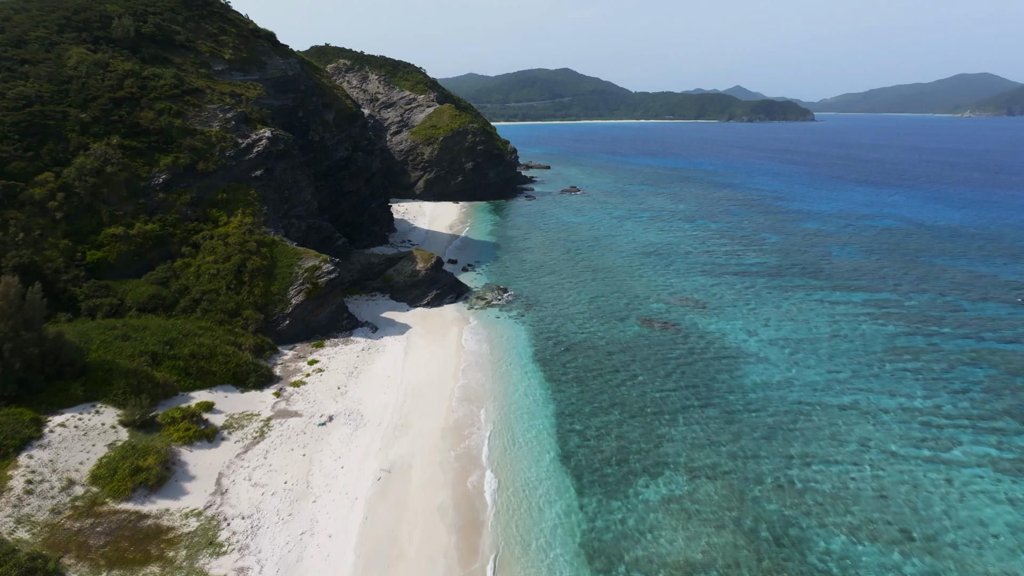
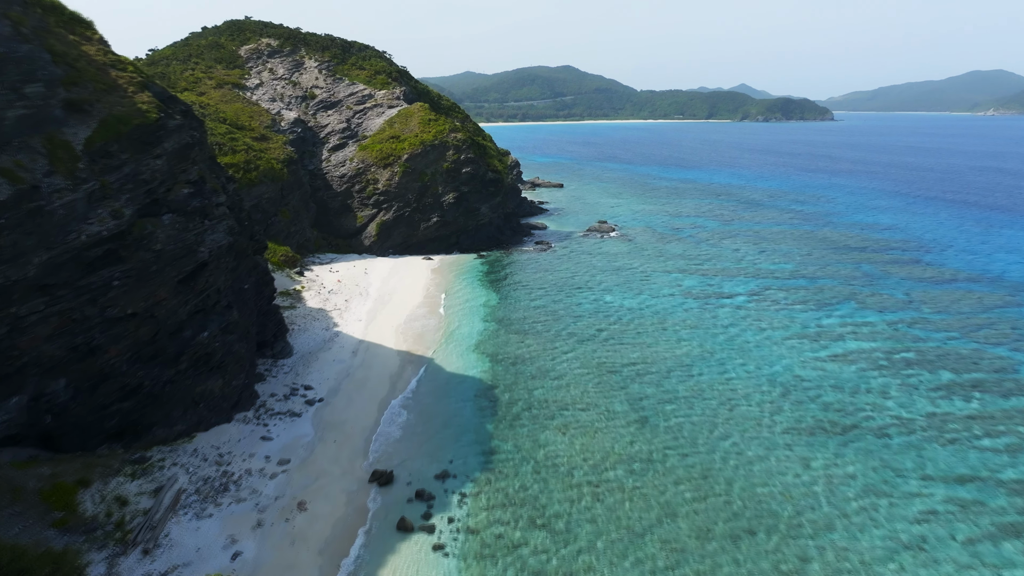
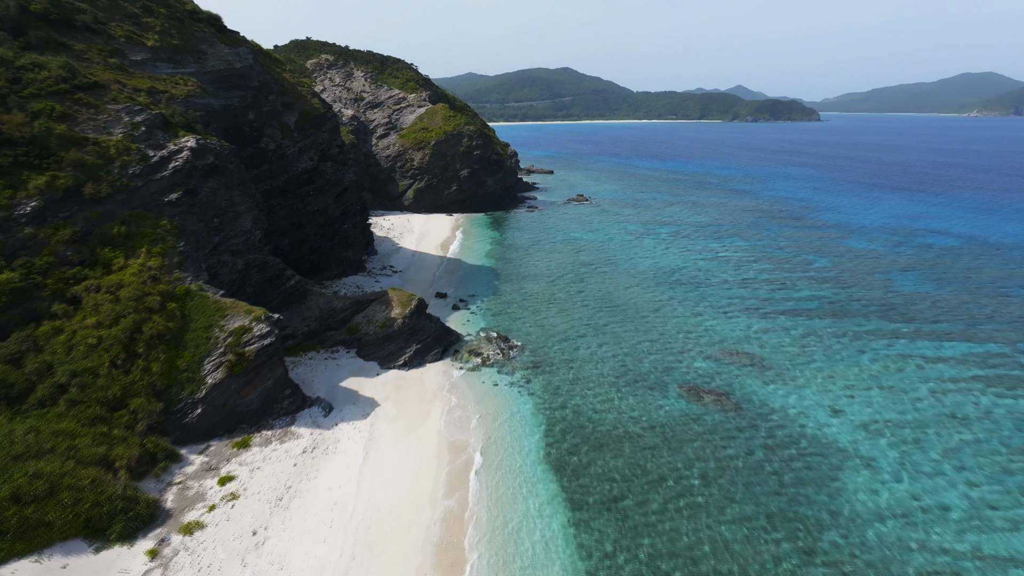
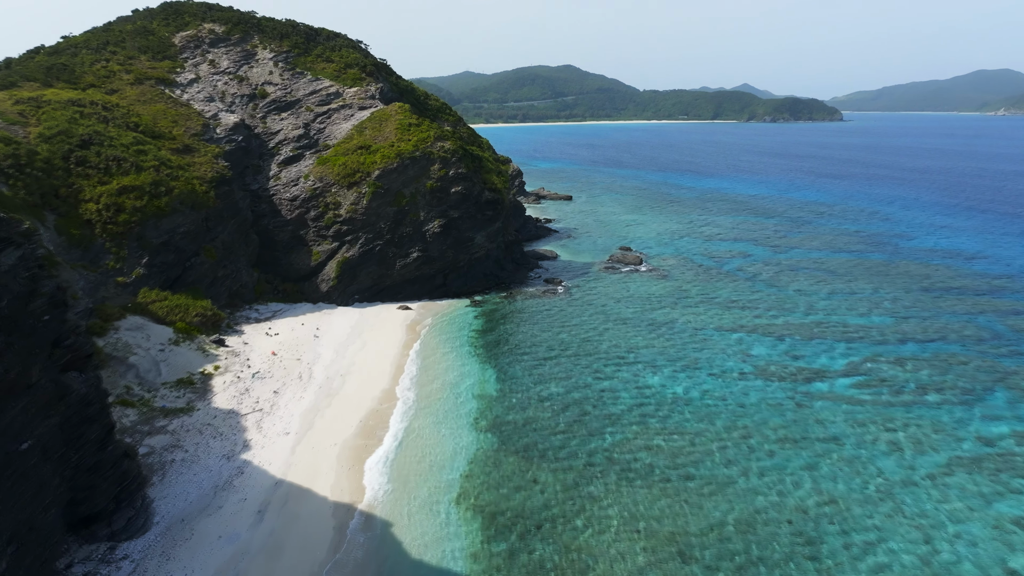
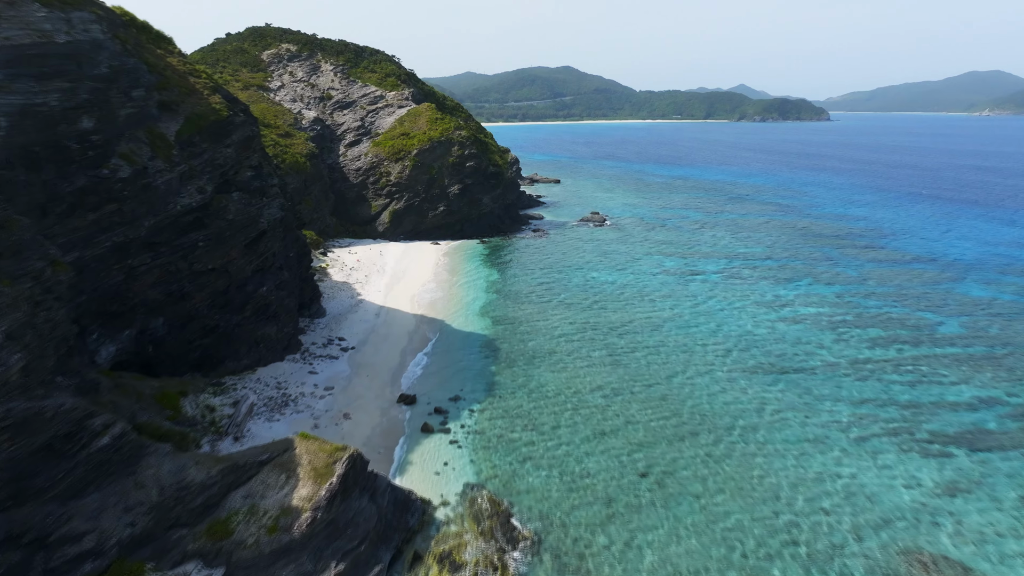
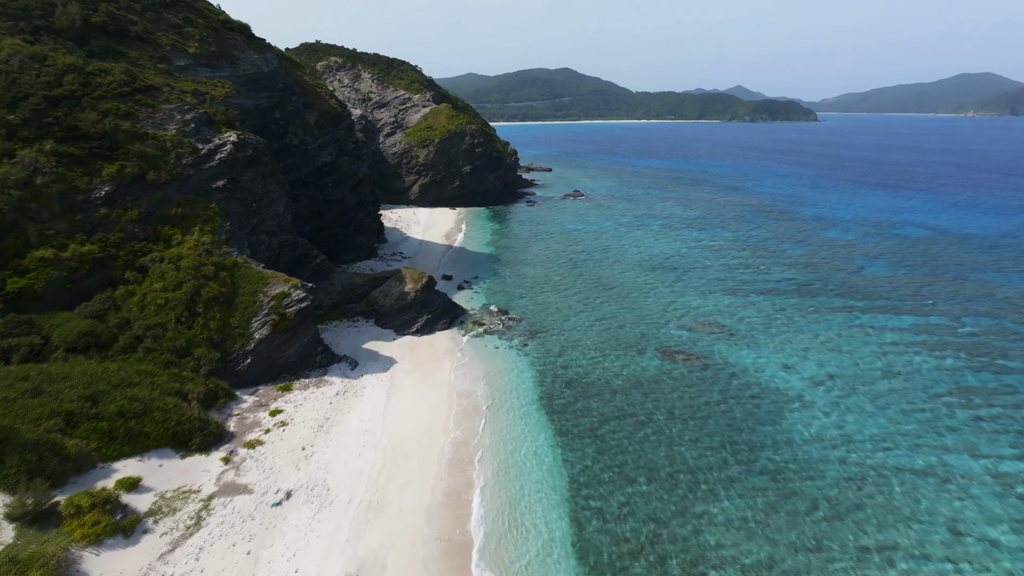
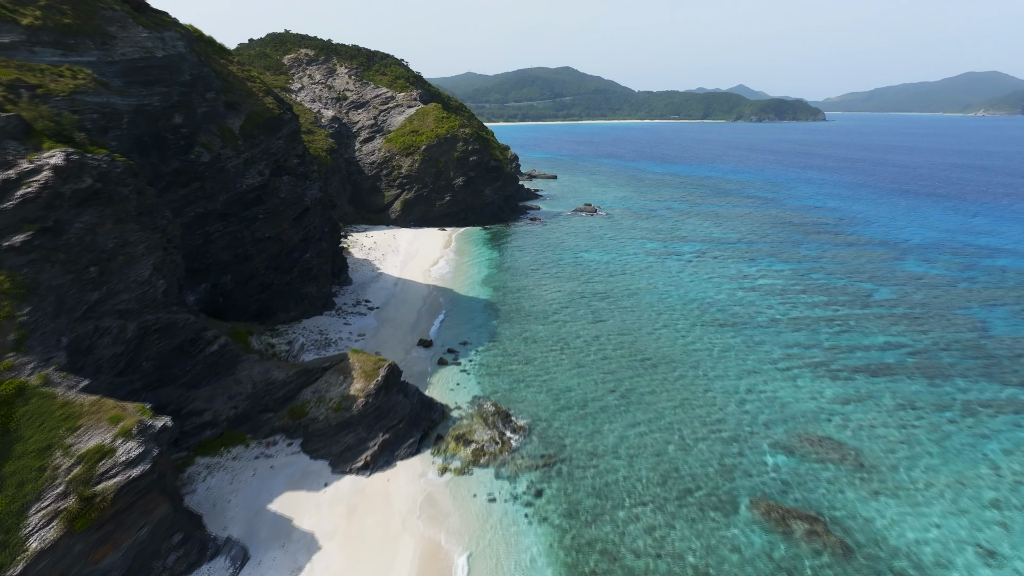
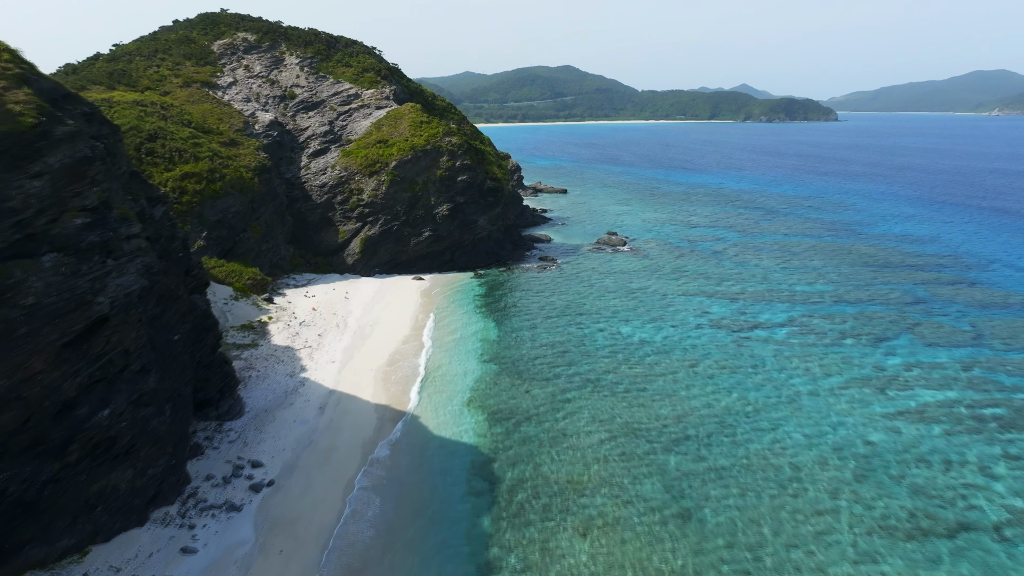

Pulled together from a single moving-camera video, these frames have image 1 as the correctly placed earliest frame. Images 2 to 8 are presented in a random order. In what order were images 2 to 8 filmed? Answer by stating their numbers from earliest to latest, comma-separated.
6, 3, 7, 5, 2, 8, 4
